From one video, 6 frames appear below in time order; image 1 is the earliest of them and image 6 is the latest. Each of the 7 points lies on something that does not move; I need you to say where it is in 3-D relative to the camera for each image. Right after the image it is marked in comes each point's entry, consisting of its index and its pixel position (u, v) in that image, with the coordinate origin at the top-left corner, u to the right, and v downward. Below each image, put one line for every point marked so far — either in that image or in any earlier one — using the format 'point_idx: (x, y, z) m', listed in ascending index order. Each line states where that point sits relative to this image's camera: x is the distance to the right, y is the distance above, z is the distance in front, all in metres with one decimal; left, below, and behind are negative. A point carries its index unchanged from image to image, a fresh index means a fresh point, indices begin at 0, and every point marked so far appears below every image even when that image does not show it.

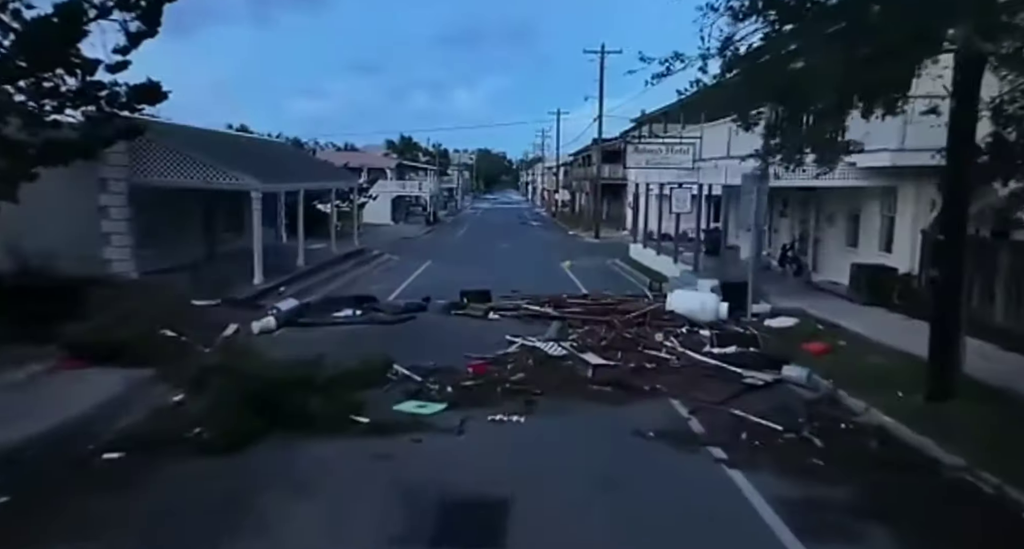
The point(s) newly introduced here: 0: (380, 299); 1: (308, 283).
0: (-3.5, -0.7, +18.6) m
1: (-5.7, -0.3, +19.4) m
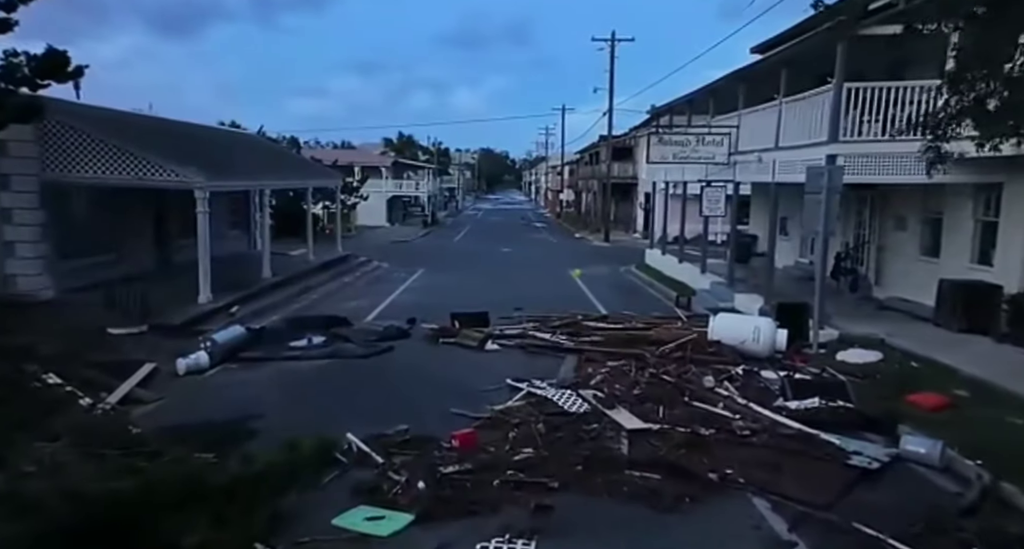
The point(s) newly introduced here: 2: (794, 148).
0: (-3.4, -1.0, +15.5) m
1: (-5.6, -0.7, +16.3) m
2: (+5.7, +2.5, +14.3) m
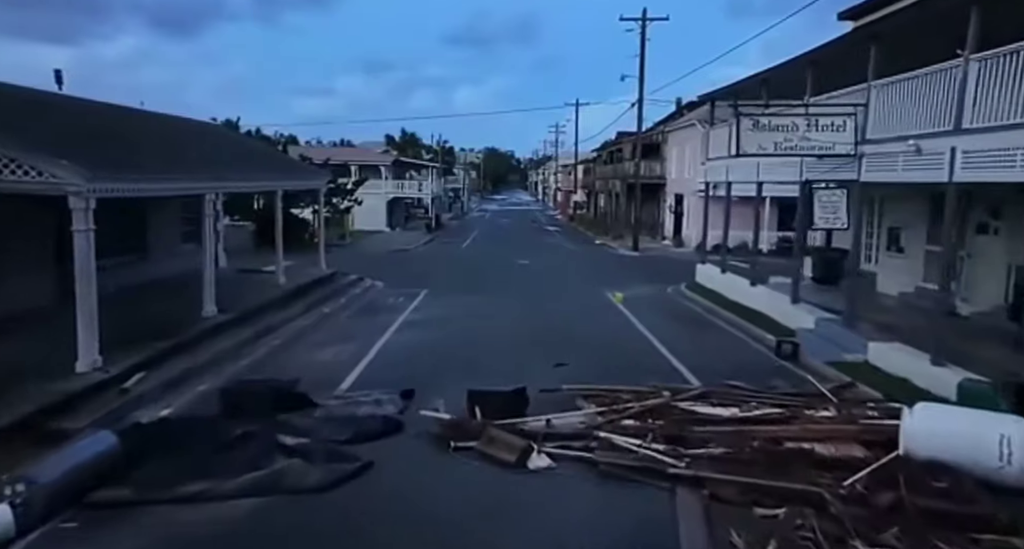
0: (-2.7, -1.7, +10.3) m
1: (-4.9, -1.4, +11.2) m
2: (+6.3, +1.8, +9.1) m
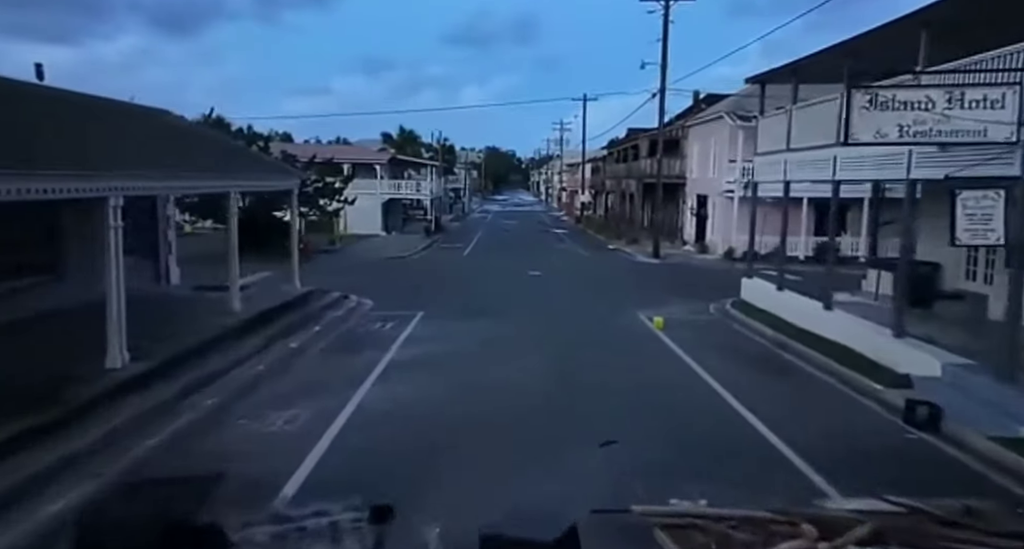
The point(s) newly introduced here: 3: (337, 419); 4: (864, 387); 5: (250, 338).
0: (-2.4, -2.2, +6.6) m
1: (-4.6, -1.8, +7.4) m
2: (+6.6, +1.4, +5.3) m
3: (-2.5, -1.9, +9.7) m
4: (+5.6, -1.8, +11.5) m
5: (-5.0, -1.2, +13.7) m
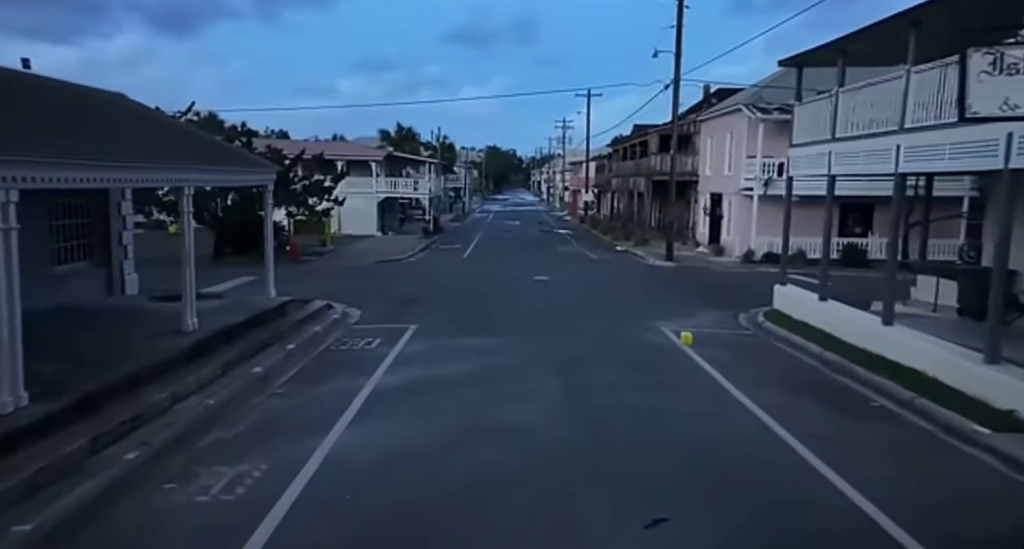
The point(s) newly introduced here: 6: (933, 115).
0: (-2.3, -2.3, +4.3) m
1: (-4.5, -2.0, +5.1) m
2: (+6.8, +1.2, +3.0) m
3: (-2.3, -2.1, +7.4) m
4: (+5.7, -1.9, +9.2) m
5: (-4.9, -1.4, +11.4) m
6: (+7.4, +2.8, +12.5) m
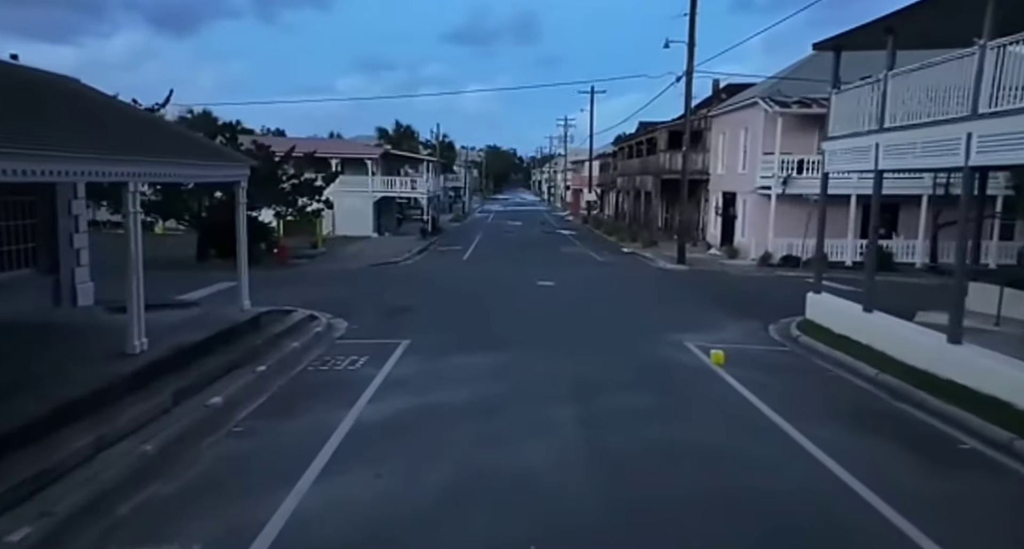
0: (-2.2, -2.5, +2.4) m
1: (-4.4, -2.2, +3.2) m
2: (+6.9, +1.1, +1.1) m
3: (-2.2, -2.3, +5.5) m
4: (+5.9, -2.1, +7.3) m
5: (-4.8, -1.5, +9.5) m
6: (+7.5, +2.6, +10.7) m
